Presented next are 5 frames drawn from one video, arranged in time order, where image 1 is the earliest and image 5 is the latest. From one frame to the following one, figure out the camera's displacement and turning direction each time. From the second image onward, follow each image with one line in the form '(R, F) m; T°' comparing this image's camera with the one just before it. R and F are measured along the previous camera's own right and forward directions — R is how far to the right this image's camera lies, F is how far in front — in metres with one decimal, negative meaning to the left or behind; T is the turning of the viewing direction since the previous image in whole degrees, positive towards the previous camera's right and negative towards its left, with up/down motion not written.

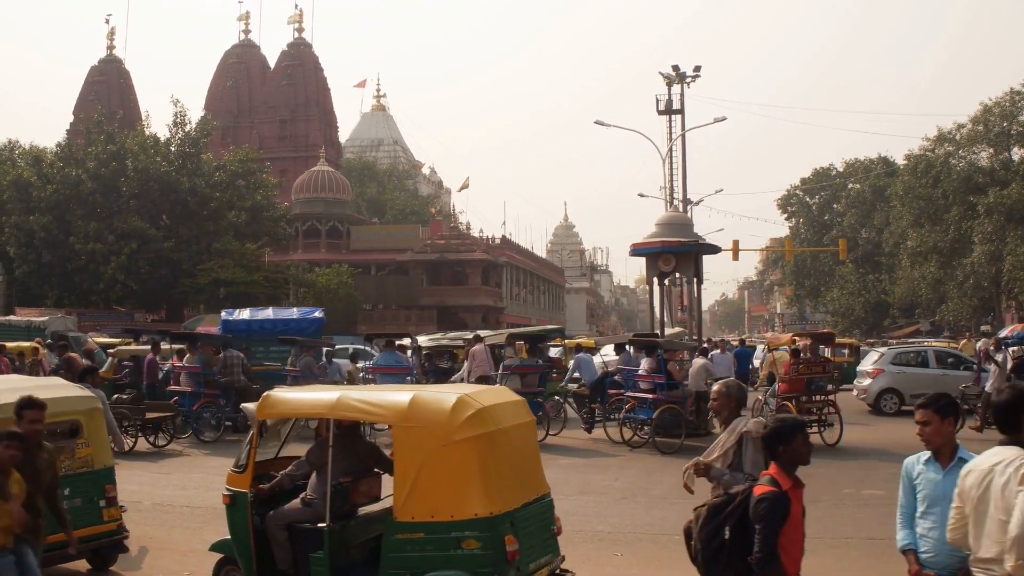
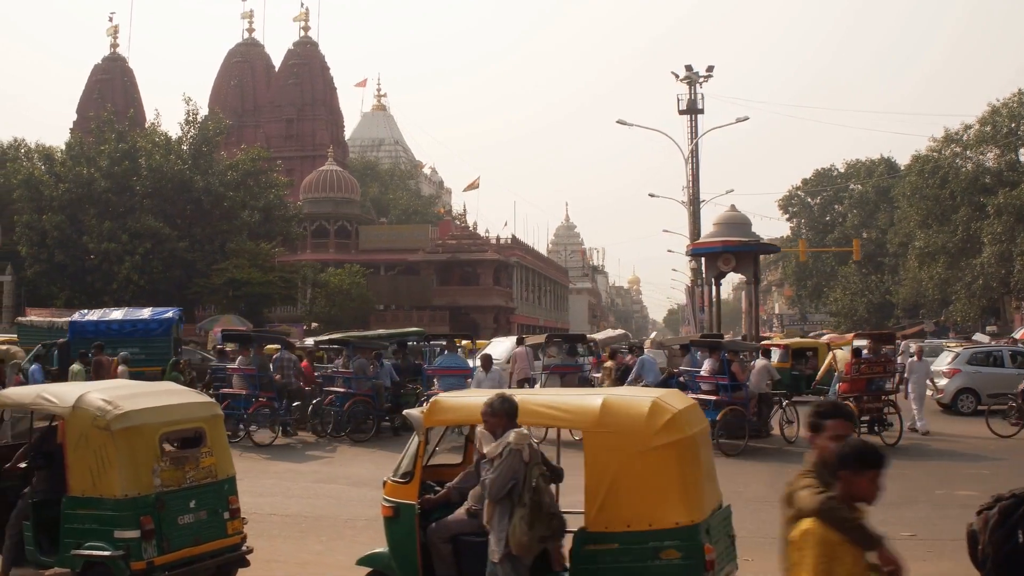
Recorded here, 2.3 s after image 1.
(-1.1, +0.4) m; 0°
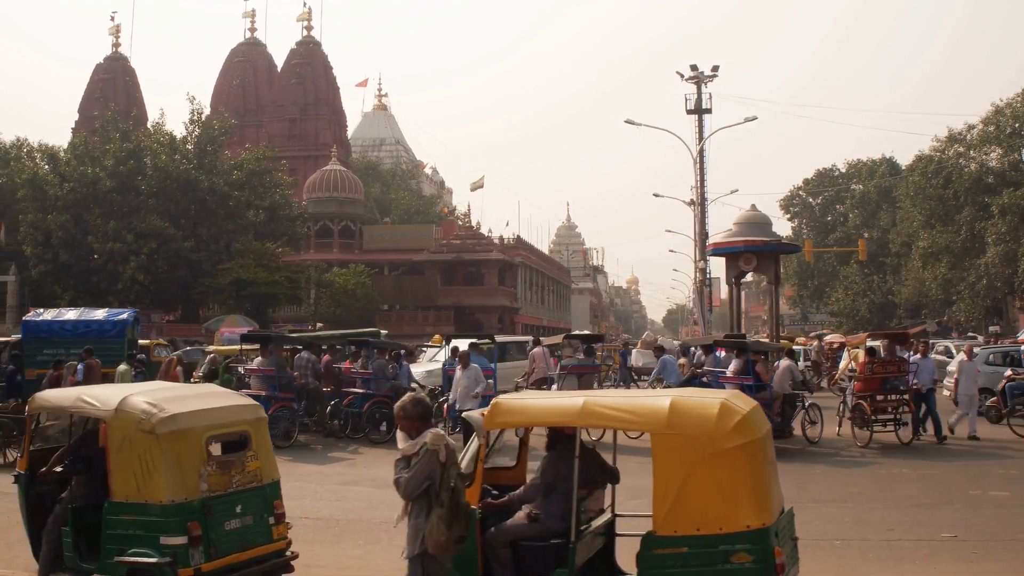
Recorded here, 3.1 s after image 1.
(-0.4, +0.1) m; 0°
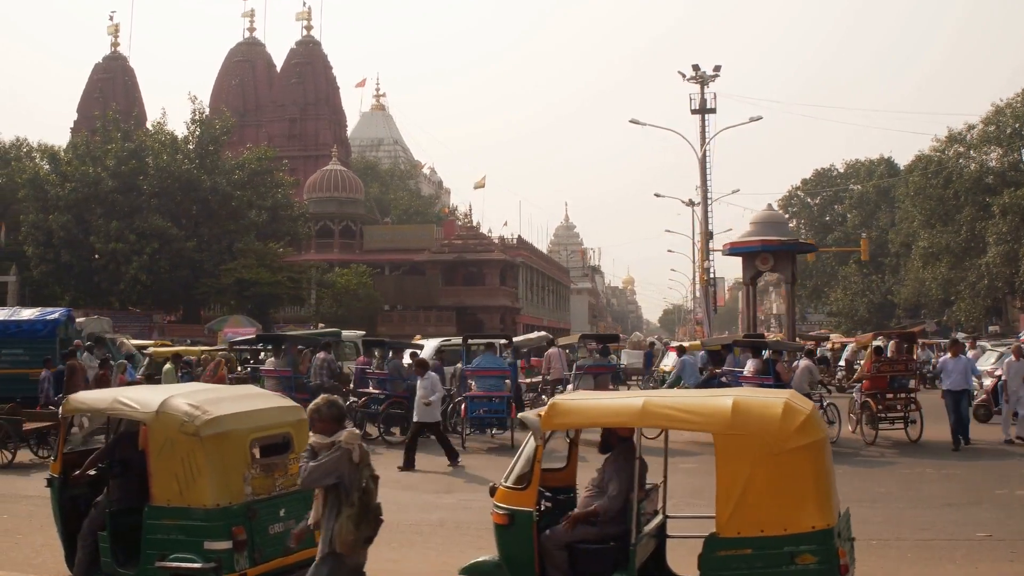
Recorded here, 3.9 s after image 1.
(-0.3, +0.1) m; 0°
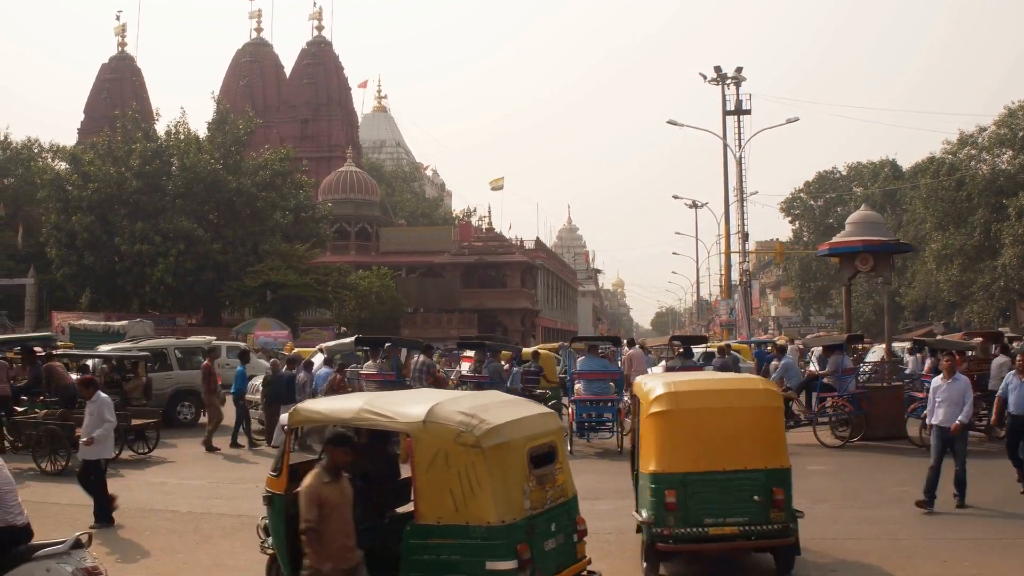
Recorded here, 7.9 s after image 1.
(-1.8, +0.4) m; +1°
